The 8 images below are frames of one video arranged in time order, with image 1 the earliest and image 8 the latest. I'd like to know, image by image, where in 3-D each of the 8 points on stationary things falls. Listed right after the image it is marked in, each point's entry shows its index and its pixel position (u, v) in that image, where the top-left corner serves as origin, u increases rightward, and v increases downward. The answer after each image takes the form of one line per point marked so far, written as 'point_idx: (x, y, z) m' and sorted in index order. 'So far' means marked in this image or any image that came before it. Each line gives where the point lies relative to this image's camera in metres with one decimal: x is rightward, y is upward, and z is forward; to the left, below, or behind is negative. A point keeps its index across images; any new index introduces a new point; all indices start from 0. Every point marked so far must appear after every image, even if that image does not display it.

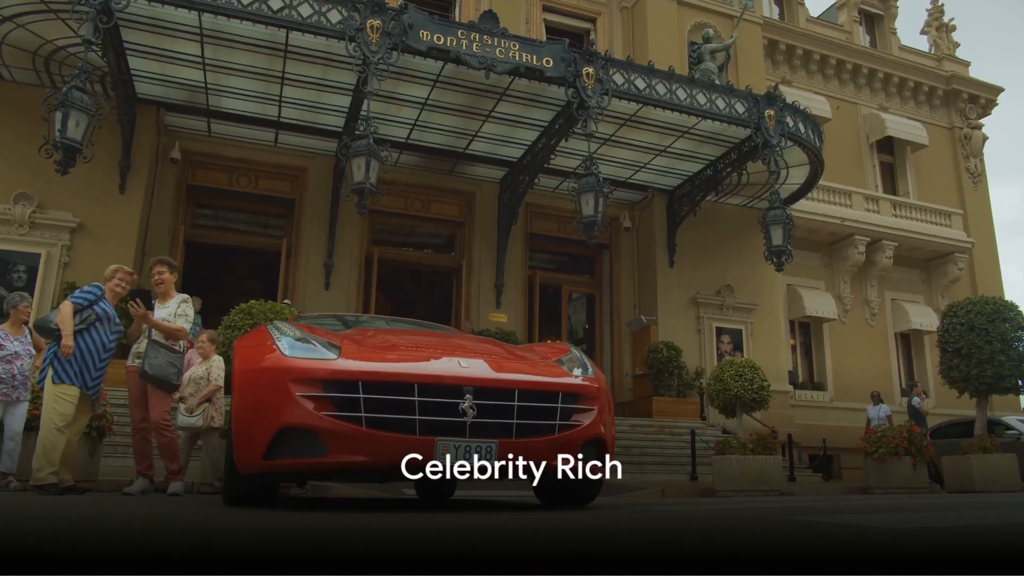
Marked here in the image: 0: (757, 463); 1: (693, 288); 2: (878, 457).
0: (+2.9, -2.1, +8.8) m
1: (+3.8, 0.0, +15.6) m
2: (+4.7, -2.2, +9.6) m
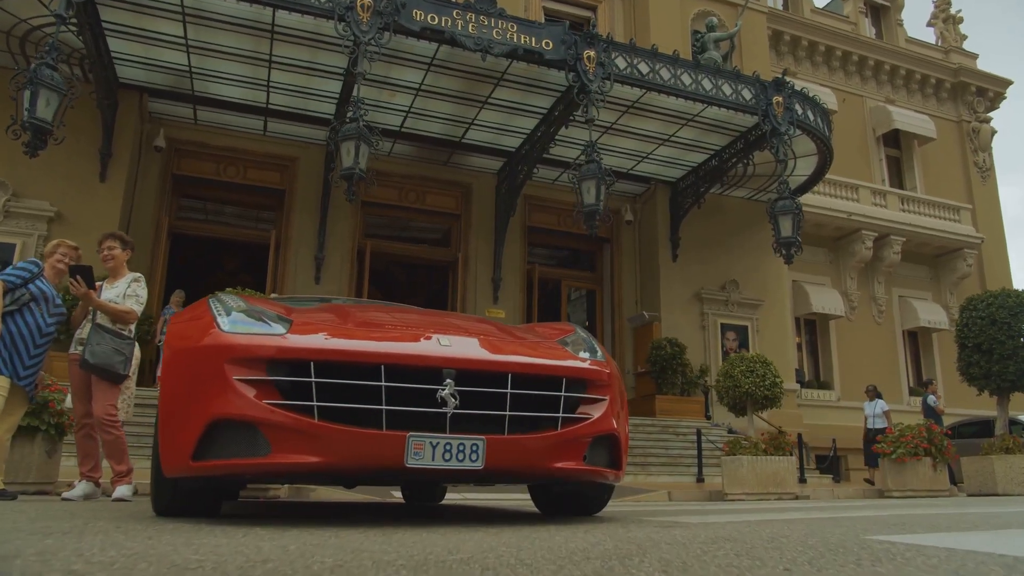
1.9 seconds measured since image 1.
0: (+2.9, -2.0, +8.3) m
1: (+3.8, +0.1, +15.1) m
2: (+4.7, -2.1, +9.0) m
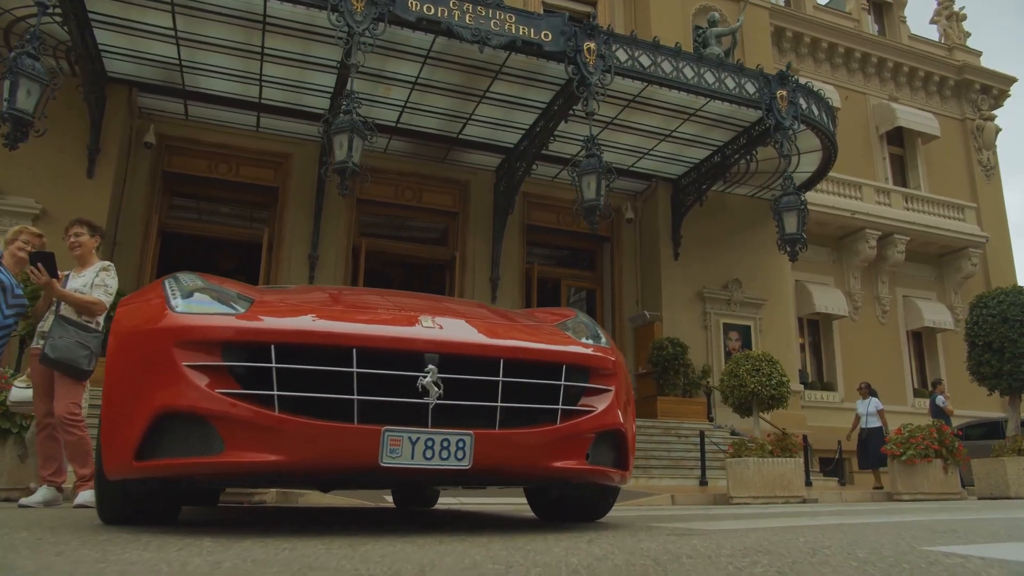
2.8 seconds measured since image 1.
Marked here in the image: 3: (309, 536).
0: (+2.9, -1.9, +8.0) m
1: (+3.7, +0.1, +14.8) m
2: (+4.7, -2.0, +8.8) m
3: (-0.6, -0.7, +2.2) m
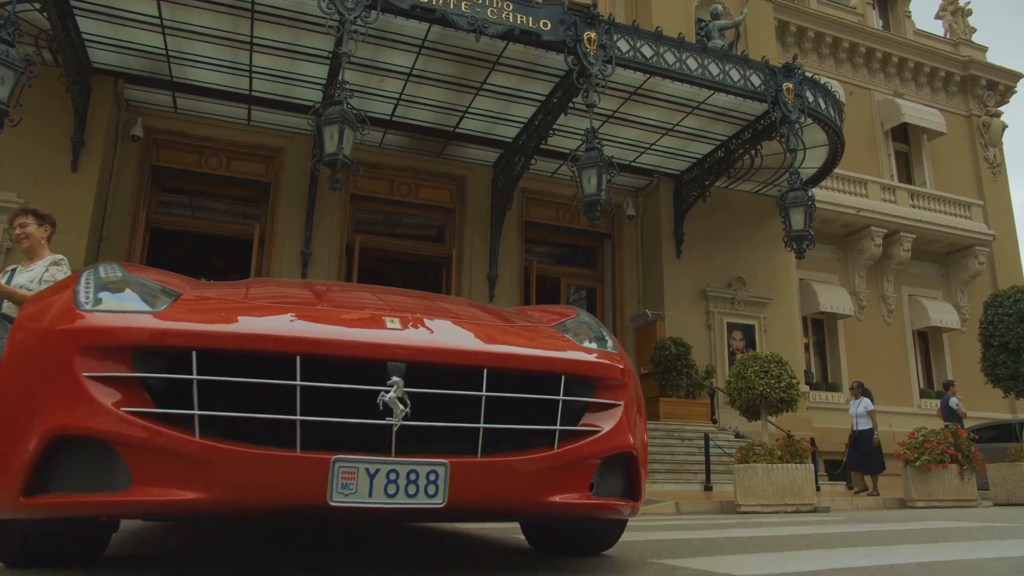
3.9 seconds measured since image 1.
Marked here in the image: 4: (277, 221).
0: (+2.8, -1.9, +7.7) m
1: (+3.7, +0.1, +14.4) m
2: (+4.6, -2.0, +8.4) m
3: (-0.6, -0.7, +1.8) m
4: (-3.9, +1.1, +12.5) m
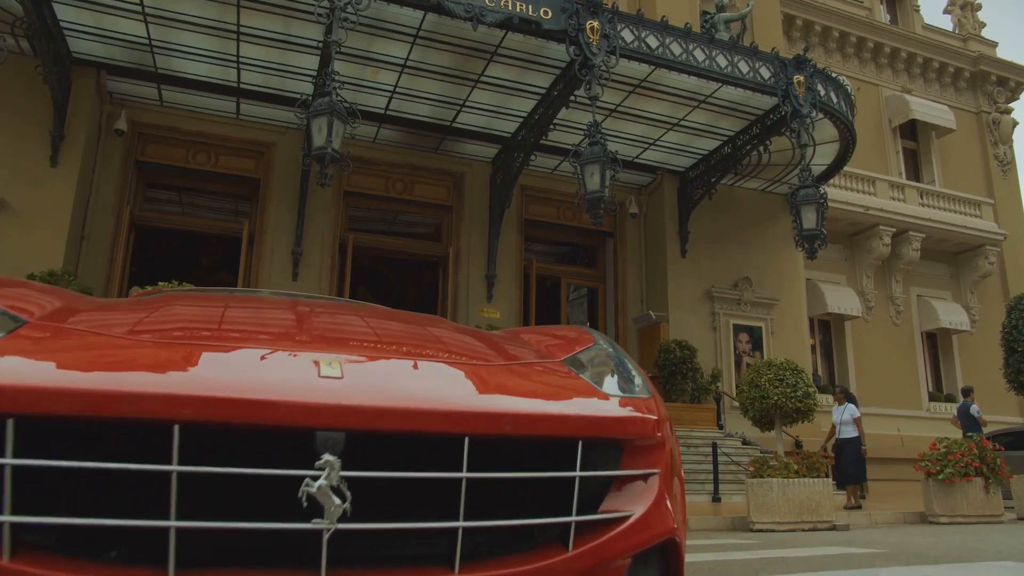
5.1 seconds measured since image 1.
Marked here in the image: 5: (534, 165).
0: (+2.8, -2.0, +7.2) m
1: (+3.7, +0.1, +13.9) m
2: (+4.6, -2.1, +7.9) m
3: (-0.6, -0.8, +1.4) m
4: (-4.0, +1.1, +12.0) m
5: (+0.4, +2.3, +13.8) m
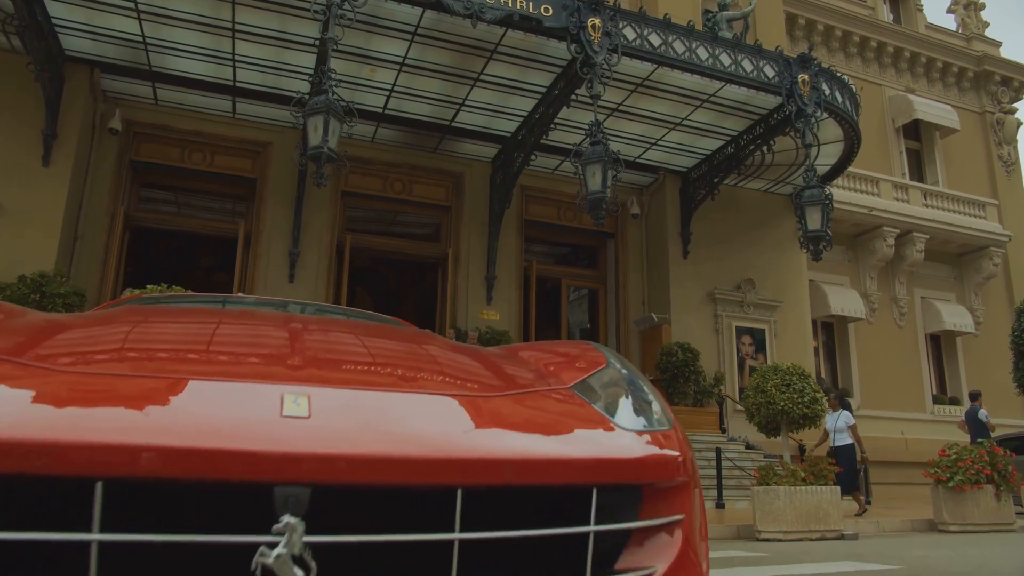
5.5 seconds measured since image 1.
0: (+2.8, -2.0, +7.0) m
1: (+3.7, +0.1, +13.8) m
2: (+4.6, -2.1, +7.8) m
3: (-0.6, -0.8, +1.2) m
4: (-4.0, +1.1, +11.8) m
5: (+0.4, +2.3, +13.6) m
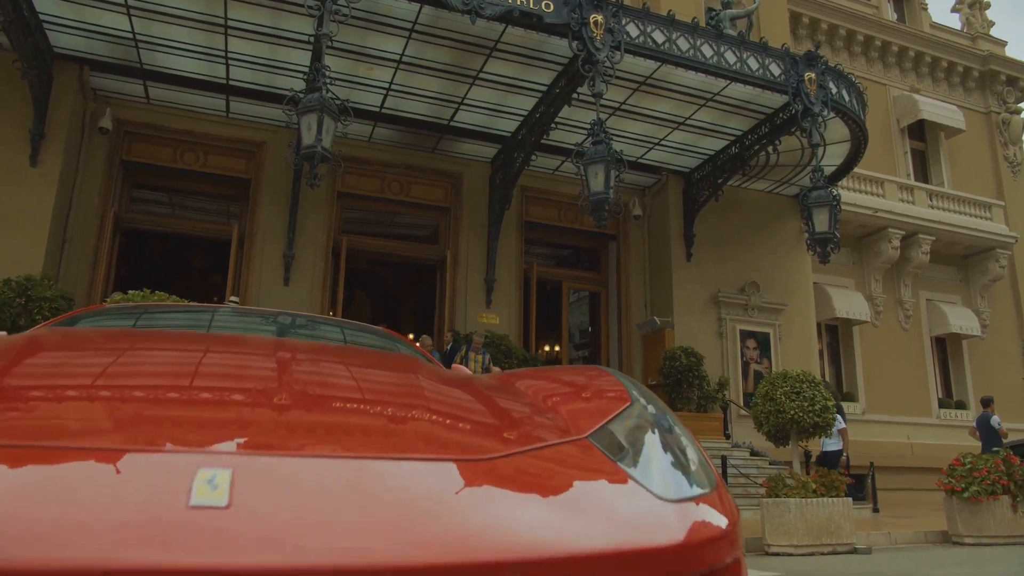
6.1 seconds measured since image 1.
0: (+2.8, -2.0, +6.8) m
1: (+3.7, 0.0, +13.5) m
2: (+4.6, -2.1, +7.5) m
3: (-0.6, -0.8, +0.9) m
4: (-4.0, +1.0, +11.6) m
5: (+0.4, +2.2, +13.3) m
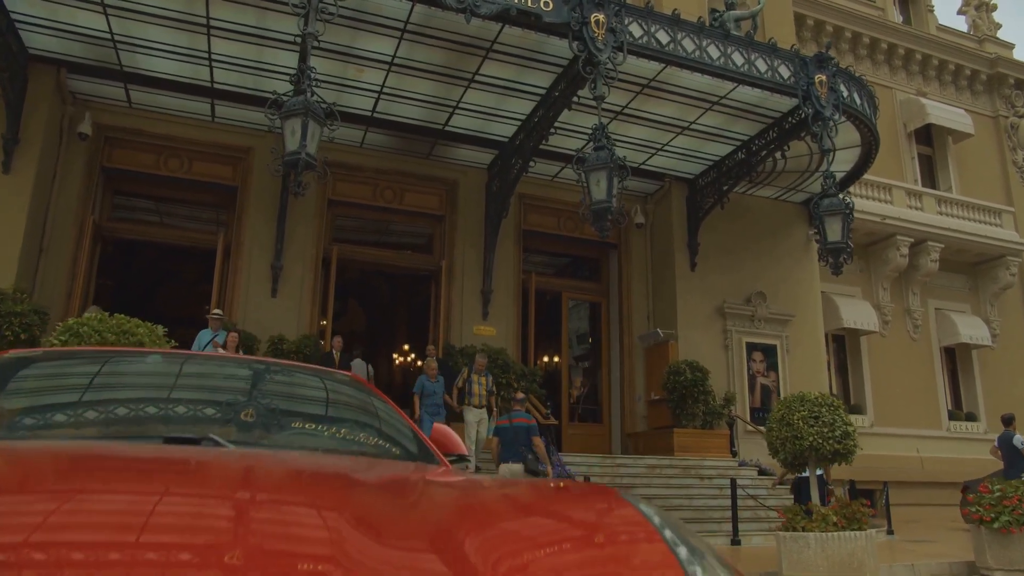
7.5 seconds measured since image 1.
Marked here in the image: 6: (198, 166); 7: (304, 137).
0: (+2.8, -2.2, +6.3) m
1: (+3.6, -0.1, +13.0) m
2: (+4.6, -2.3, +7.0) m
3: (-0.6, -0.9, +0.4) m
4: (-4.0, +0.8, +11.1) m
5: (+0.4, +2.0, +12.9) m
6: (-4.9, +1.9, +11.4) m
7: (-2.2, +1.6, +7.8) m
